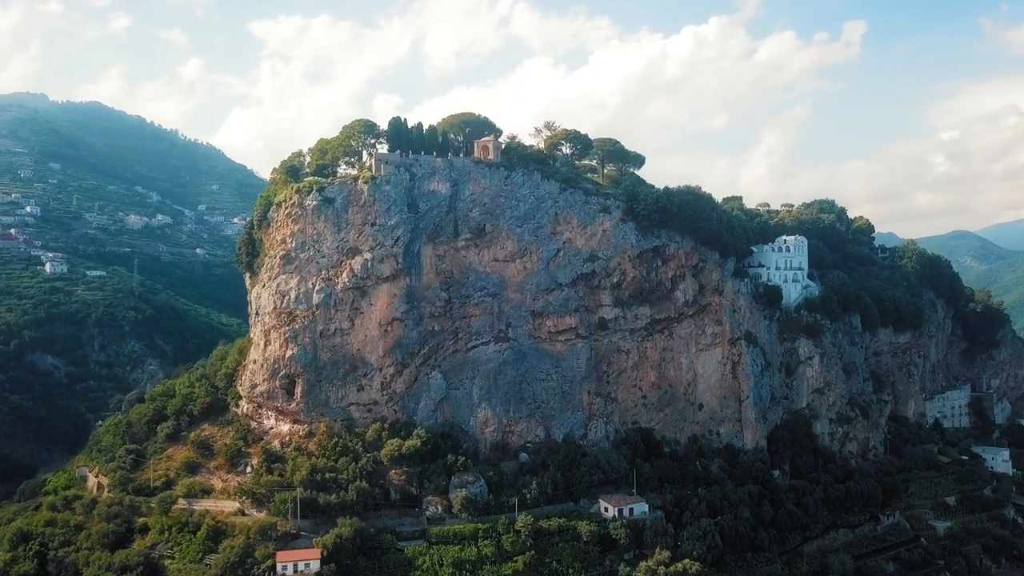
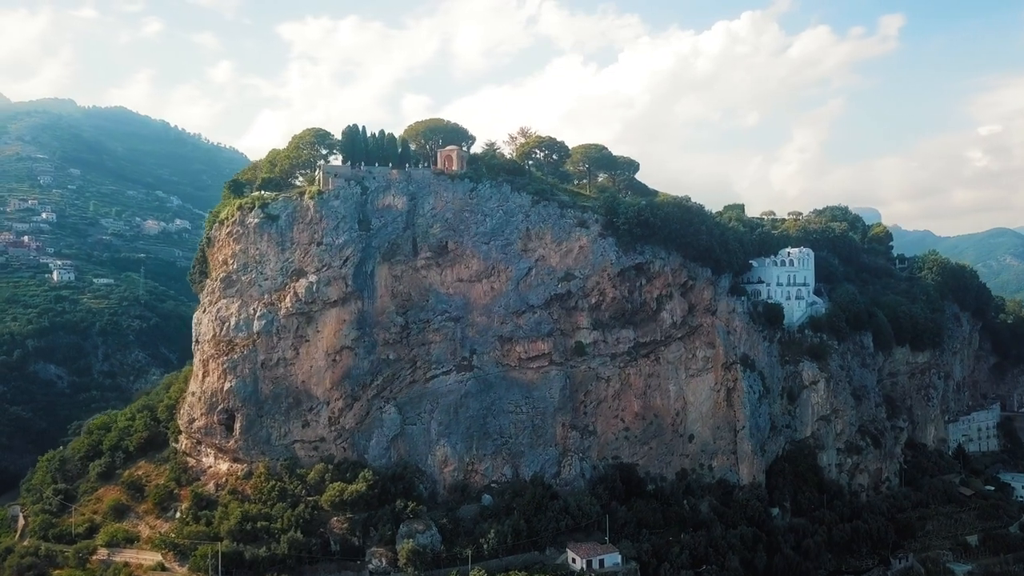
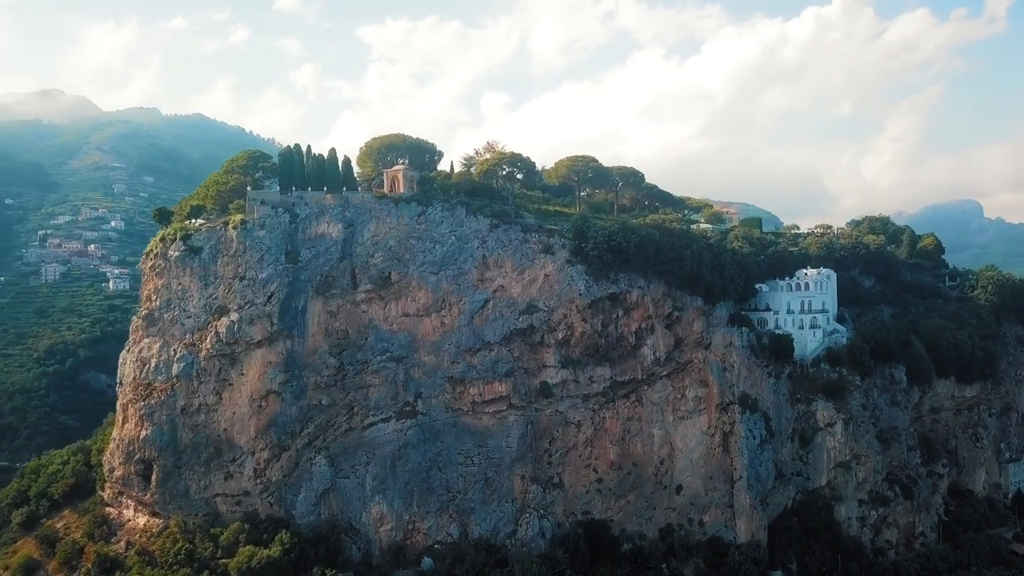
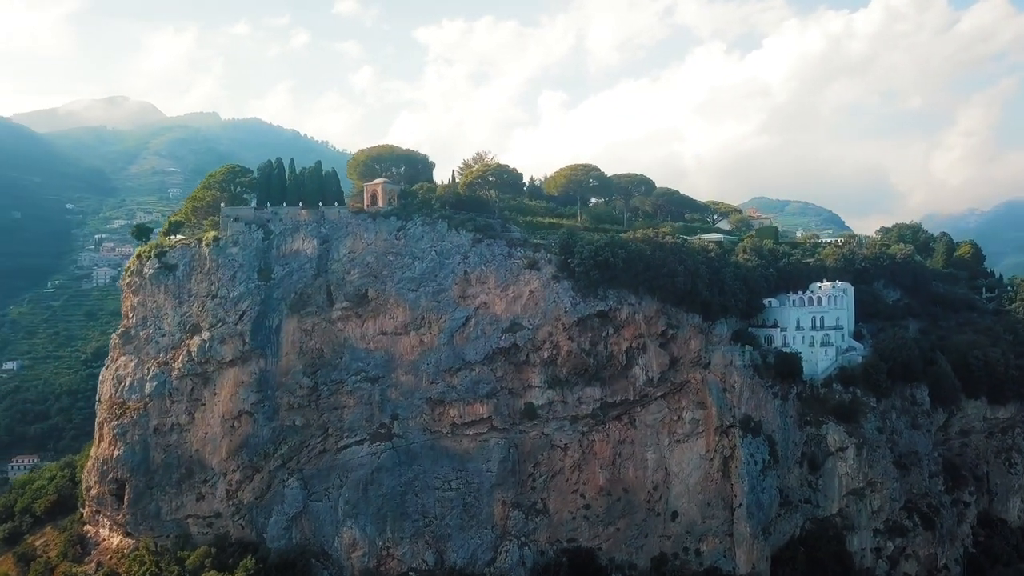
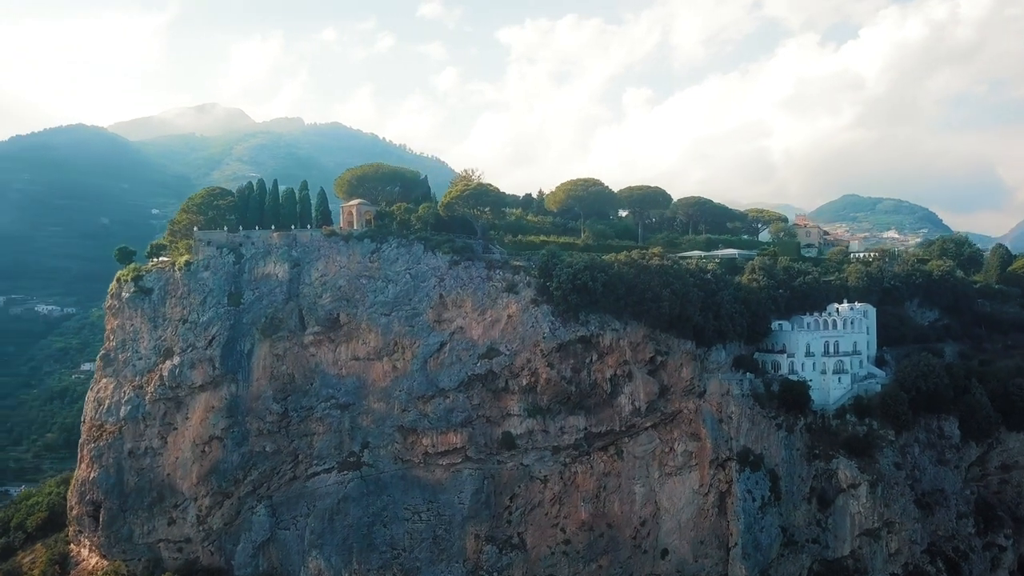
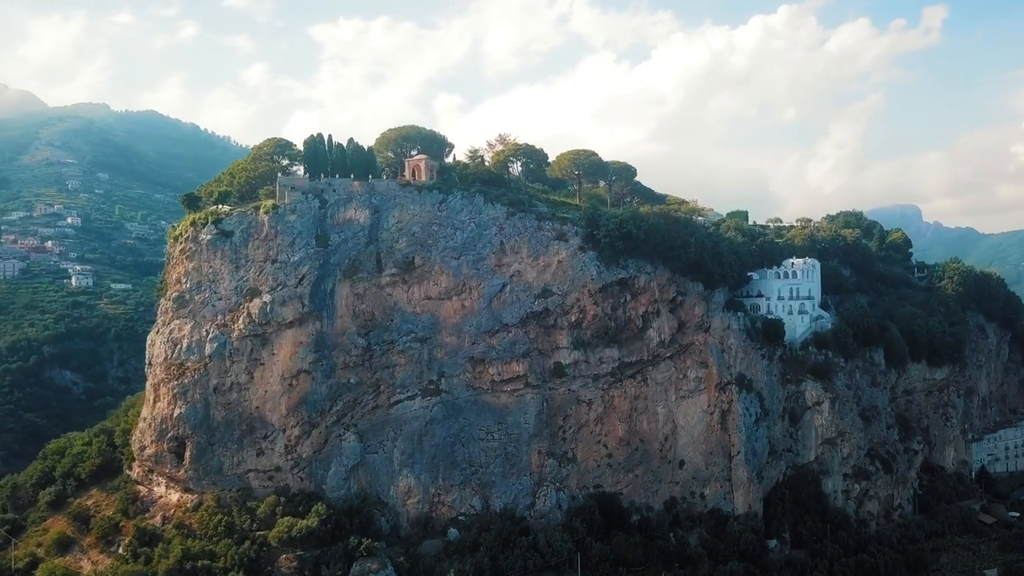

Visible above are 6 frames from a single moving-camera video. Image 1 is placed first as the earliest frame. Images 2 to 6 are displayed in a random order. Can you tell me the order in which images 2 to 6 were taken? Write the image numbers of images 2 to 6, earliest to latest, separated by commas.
2, 6, 3, 4, 5
